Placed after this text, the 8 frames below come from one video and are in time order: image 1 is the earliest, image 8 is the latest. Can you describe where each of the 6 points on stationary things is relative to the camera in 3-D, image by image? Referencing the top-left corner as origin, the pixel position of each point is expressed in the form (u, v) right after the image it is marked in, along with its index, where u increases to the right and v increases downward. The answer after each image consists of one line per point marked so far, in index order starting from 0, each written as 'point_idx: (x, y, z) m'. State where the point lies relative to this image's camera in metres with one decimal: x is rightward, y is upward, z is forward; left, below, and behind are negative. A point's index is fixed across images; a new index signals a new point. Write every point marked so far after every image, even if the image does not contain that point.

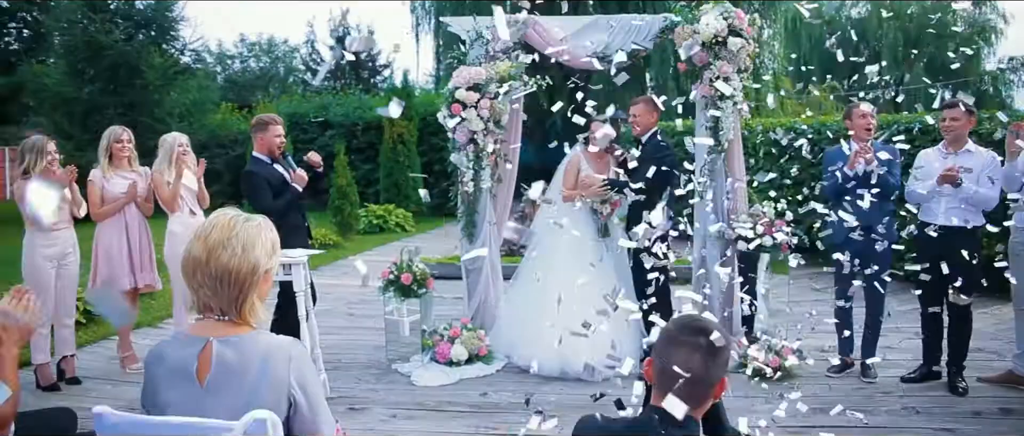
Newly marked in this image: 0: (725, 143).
0: (+1.4, +0.5, +4.7) m
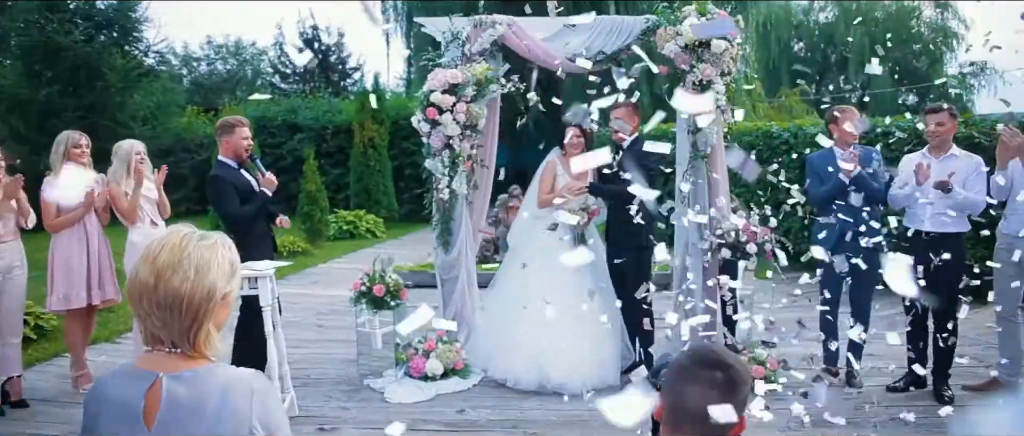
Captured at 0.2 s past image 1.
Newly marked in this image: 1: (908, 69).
0: (+1.2, +0.5, +4.6) m
1: (+9.4, +3.6, +17.4) m
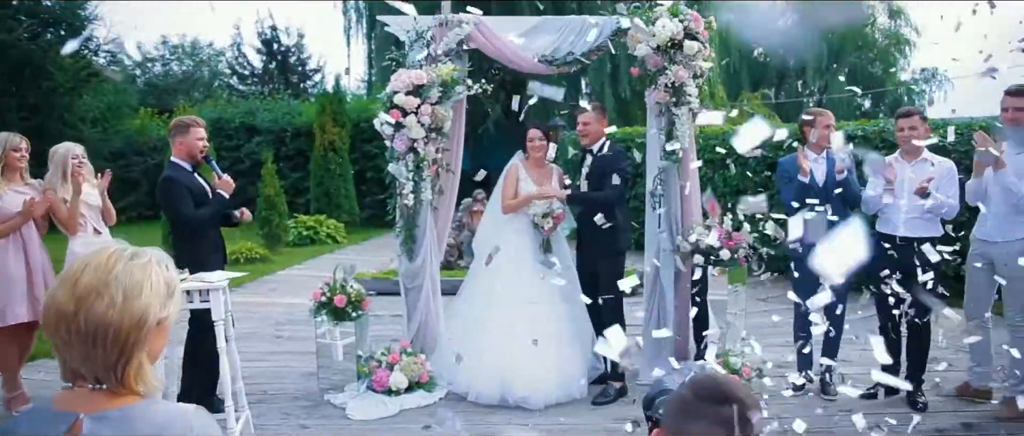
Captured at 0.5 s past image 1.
0: (+1.0, +0.4, +4.5) m
1: (+8.5, +3.5, +17.7) m
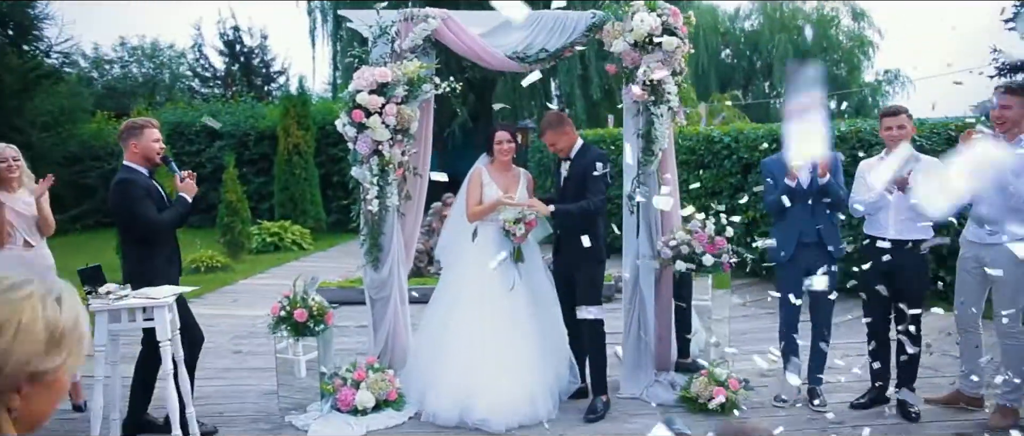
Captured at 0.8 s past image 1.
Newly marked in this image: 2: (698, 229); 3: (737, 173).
0: (+0.9, +0.4, +4.3) m
1: (+7.7, +3.5, +17.8) m
2: (+1.1, -0.1, +4.3) m
3: (+2.5, +0.5, +8.1) m
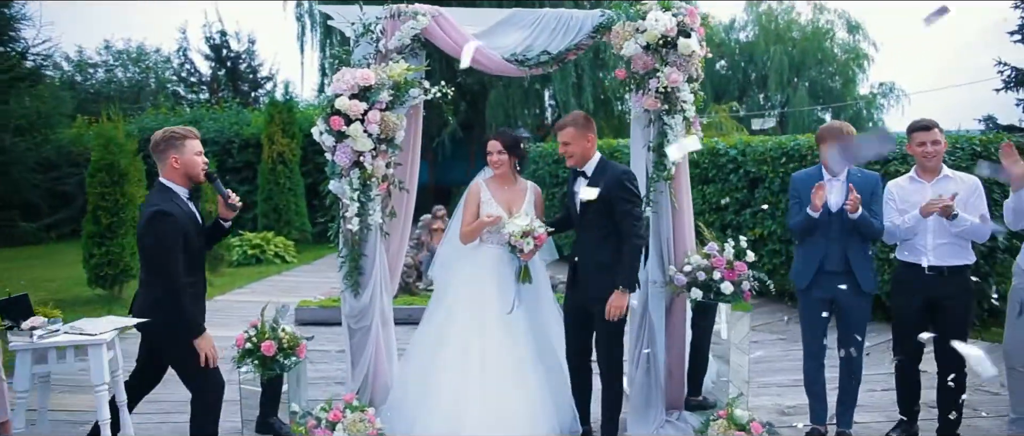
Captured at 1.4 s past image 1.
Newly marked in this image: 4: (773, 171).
0: (+0.9, +0.3, +3.9) m
1: (+7.6, +3.2, +17.5) m
2: (+1.1, -0.2, +3.9) m
3: (+2.5, +0.3, +7.7) m
4: (+2.6, +0.5, +7.2) m
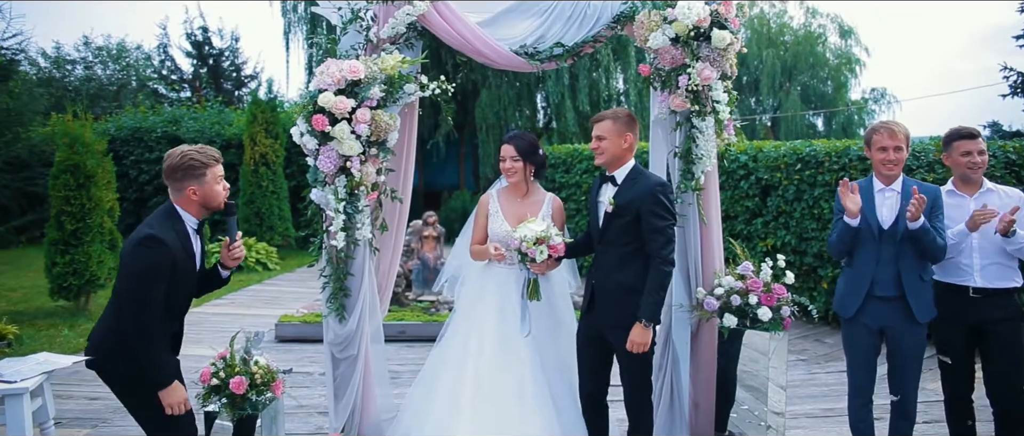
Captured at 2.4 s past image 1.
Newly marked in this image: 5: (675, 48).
0: (+0.9, +0.2, +3.4) m
1: (+7.4, +3.0, +17.2) m
2: (+1.1, -0.3, +3.4) m
3: (+2.4, +0.2, +7.3) m
4: (+2.6, +0.4, +6.8) m
5: (+0.7, +0.8, +3.3) m
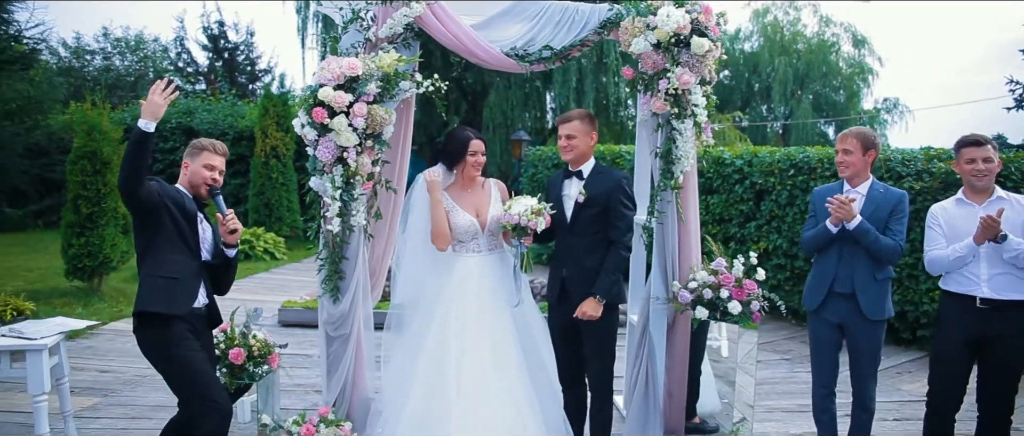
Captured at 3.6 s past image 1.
0: (+0.8, +0.2, +3.6) m
1: (+7.6, +2.8, +17.3) m
2: (+1.1, -0.3, +3.6) m
3: (+2.4, +0.2, +7.5) m
4: (+2.6, +0.3, +7.0) m
5: (+0.7, +0.8, +3.5) m
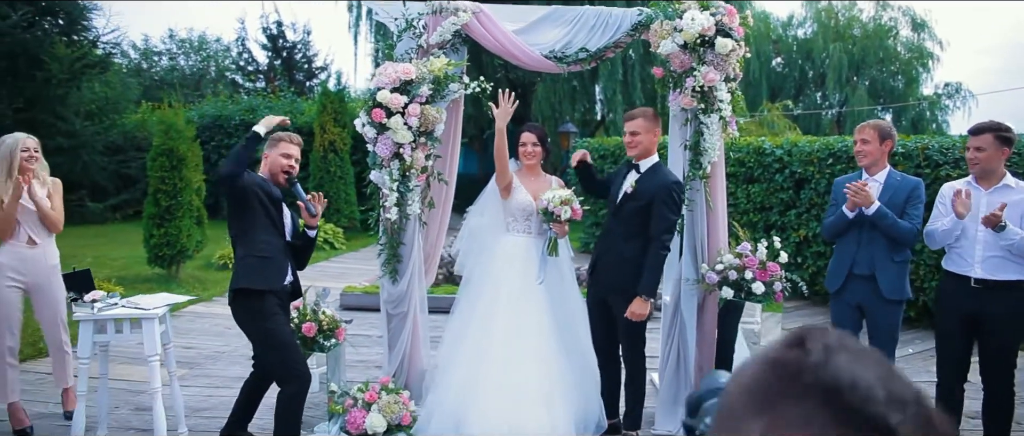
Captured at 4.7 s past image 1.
0: (+1.0, +0.3, +3.9) m
1: (+8.8, +3.1, +17.0) m
2: (+1.3, -0.2, +3.9) m
3: (+2.9, +0.3, +7.6) m
4: (+3.0, +0.5, +7.1) m
5: (+0.9, +0.9, +3.8) m
